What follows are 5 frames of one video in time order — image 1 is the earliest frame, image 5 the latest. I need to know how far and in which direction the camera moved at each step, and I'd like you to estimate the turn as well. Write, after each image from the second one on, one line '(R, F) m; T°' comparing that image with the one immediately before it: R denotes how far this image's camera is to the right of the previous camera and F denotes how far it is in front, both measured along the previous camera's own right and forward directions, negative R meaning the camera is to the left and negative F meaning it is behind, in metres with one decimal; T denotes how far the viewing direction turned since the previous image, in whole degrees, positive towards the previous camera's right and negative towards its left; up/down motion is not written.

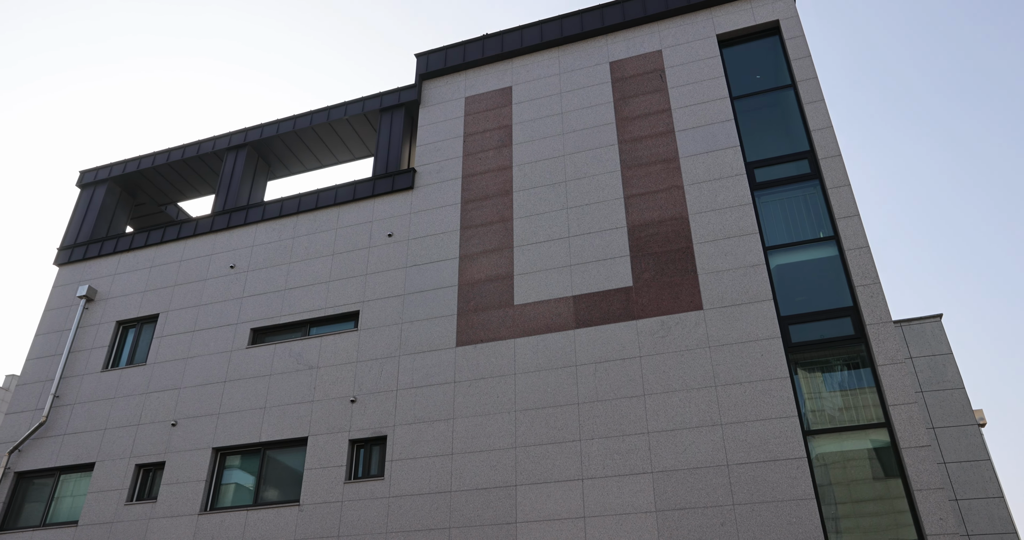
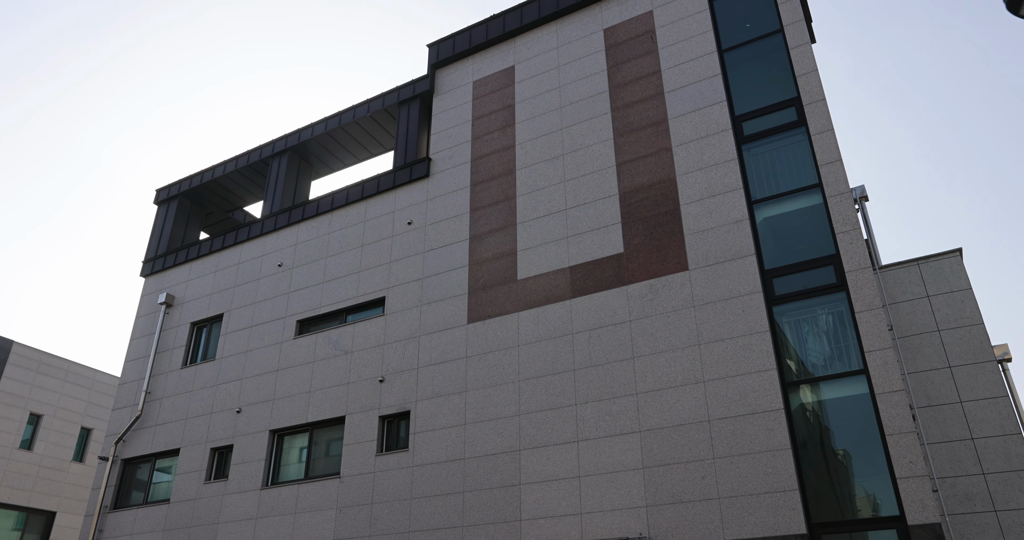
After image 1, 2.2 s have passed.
(+3.1, -0.7) m; -9°
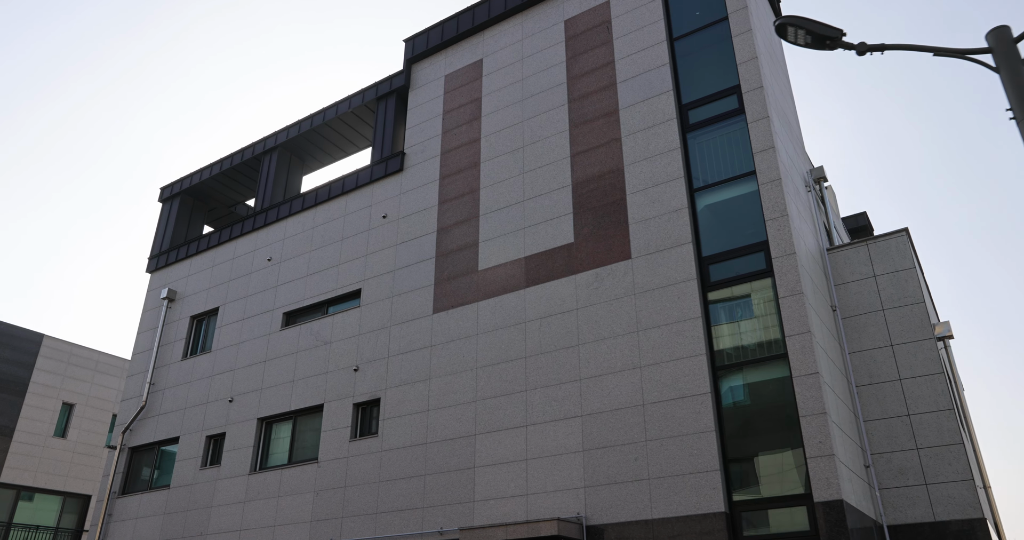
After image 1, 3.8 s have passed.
(+2.2, -0.7) m; -3°
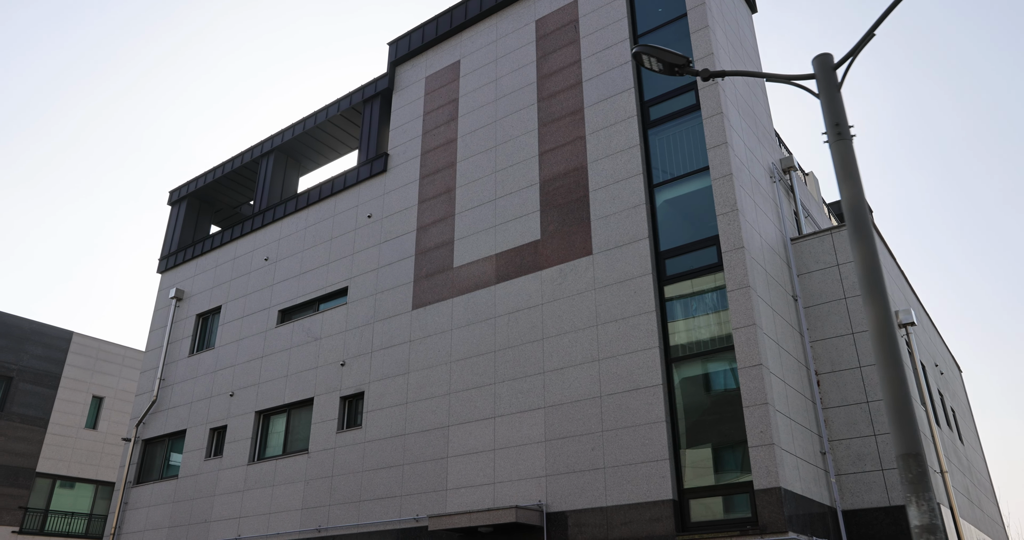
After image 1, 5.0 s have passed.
(+1.7, -0.6) m; -3°
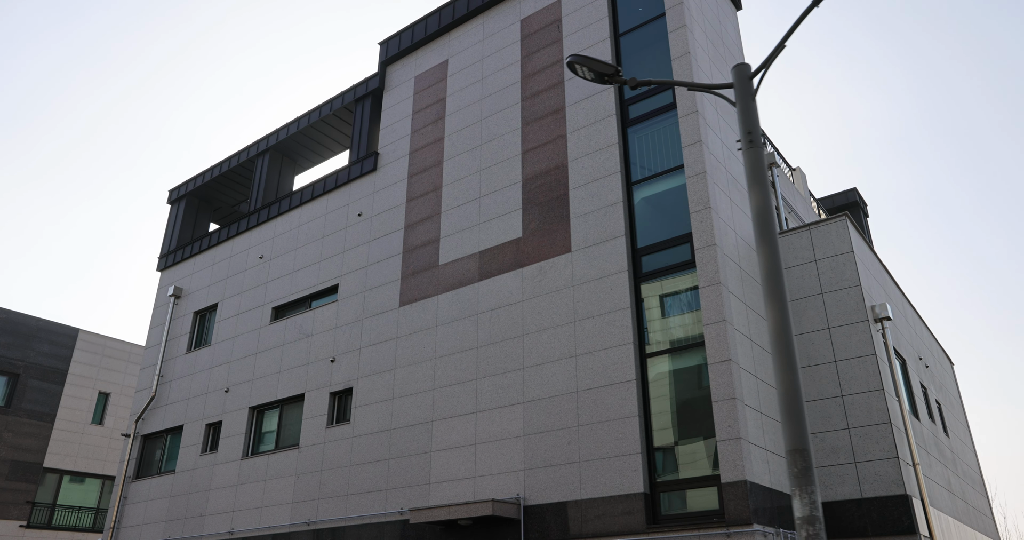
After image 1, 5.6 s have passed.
(+0.8, -0.3) m; -1°
